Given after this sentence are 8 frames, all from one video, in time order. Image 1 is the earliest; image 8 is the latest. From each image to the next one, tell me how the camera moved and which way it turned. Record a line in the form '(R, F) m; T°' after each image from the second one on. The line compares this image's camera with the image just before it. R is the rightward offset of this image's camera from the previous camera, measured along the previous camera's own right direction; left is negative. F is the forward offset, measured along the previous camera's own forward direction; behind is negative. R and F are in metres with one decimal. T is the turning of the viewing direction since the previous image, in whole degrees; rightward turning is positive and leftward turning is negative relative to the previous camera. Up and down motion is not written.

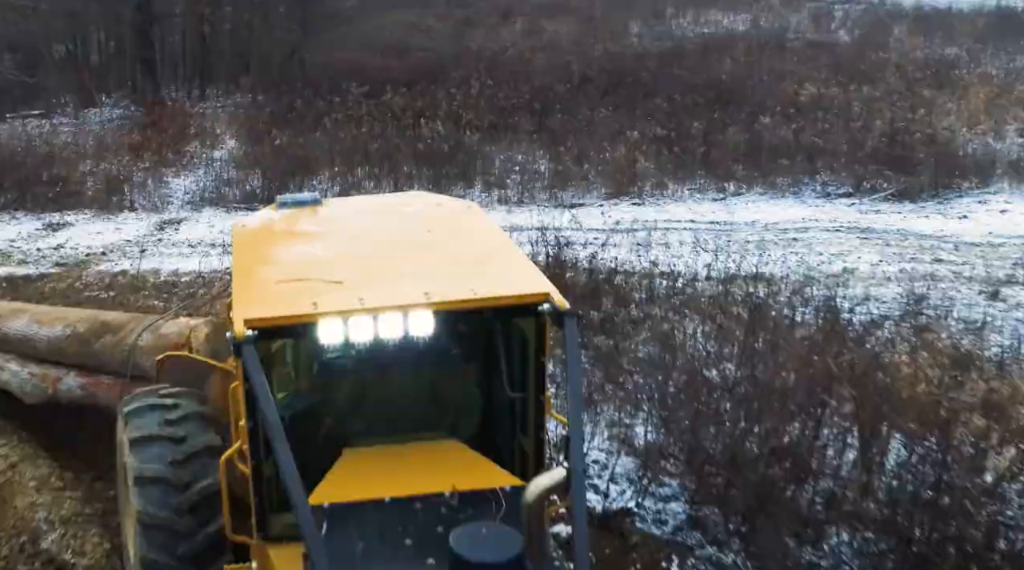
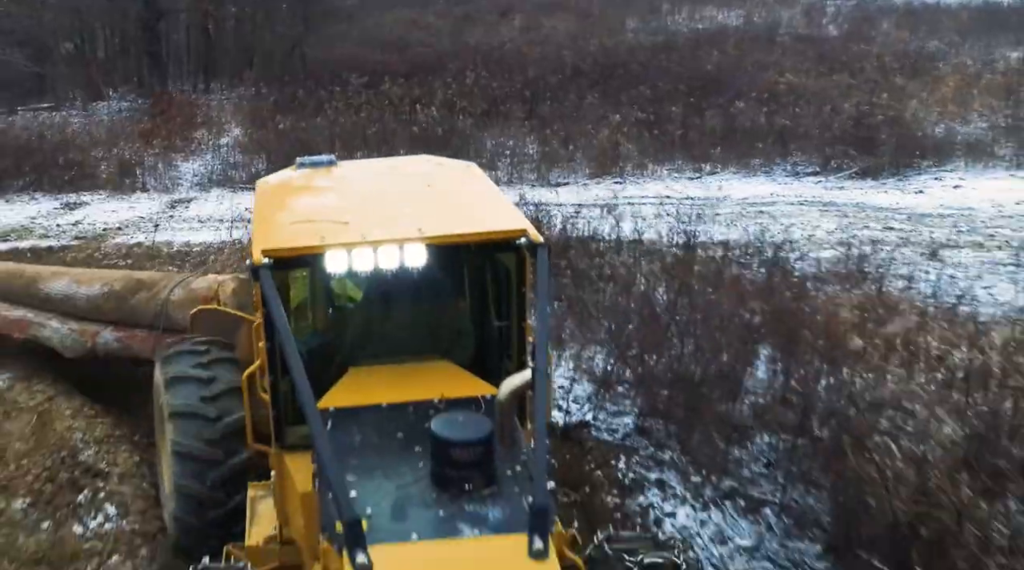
(+0.2, -1.0) m; 0°
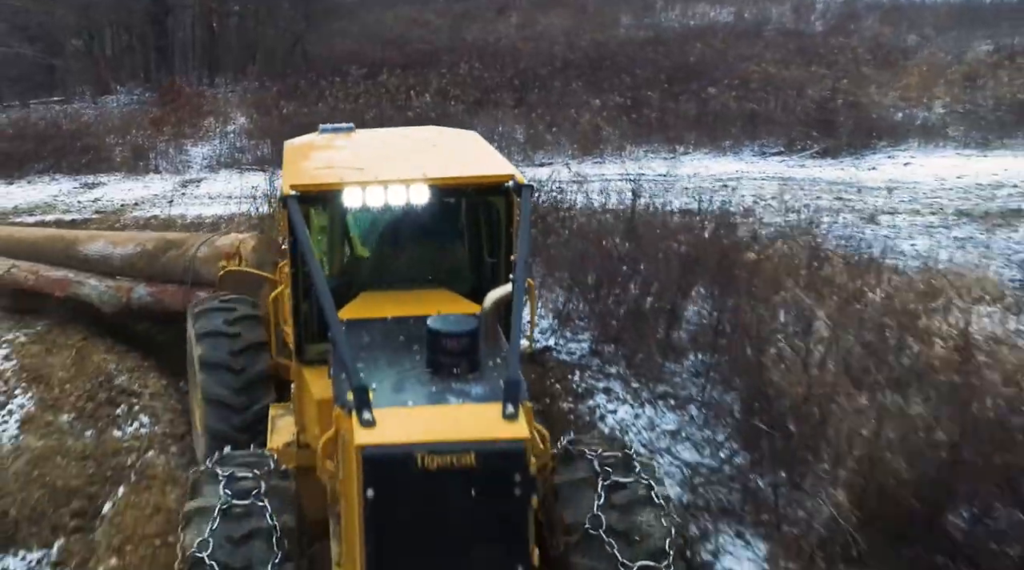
(+0.2, -1.3) m; 0°
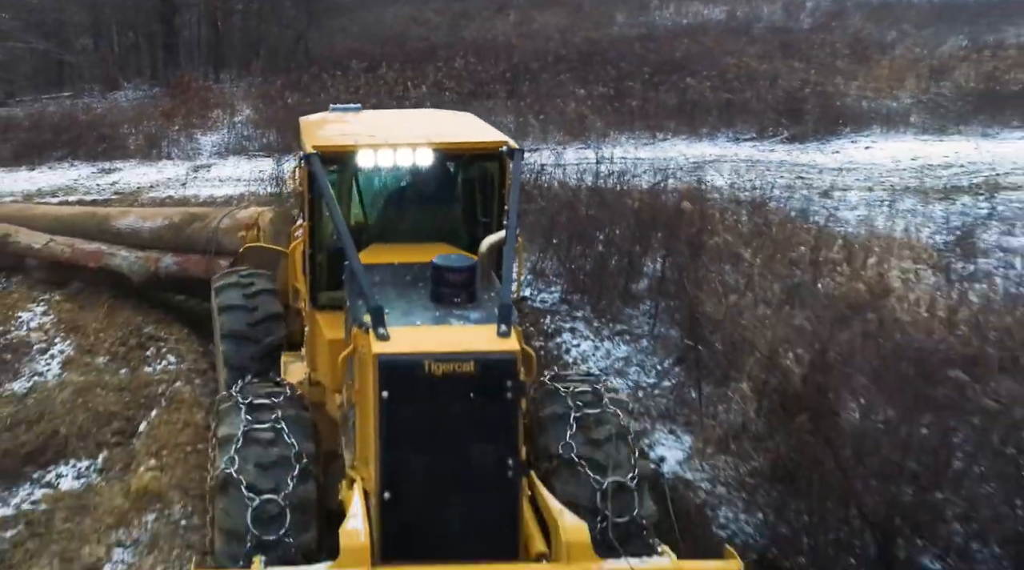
(+0.2, -1.2) m; 0°
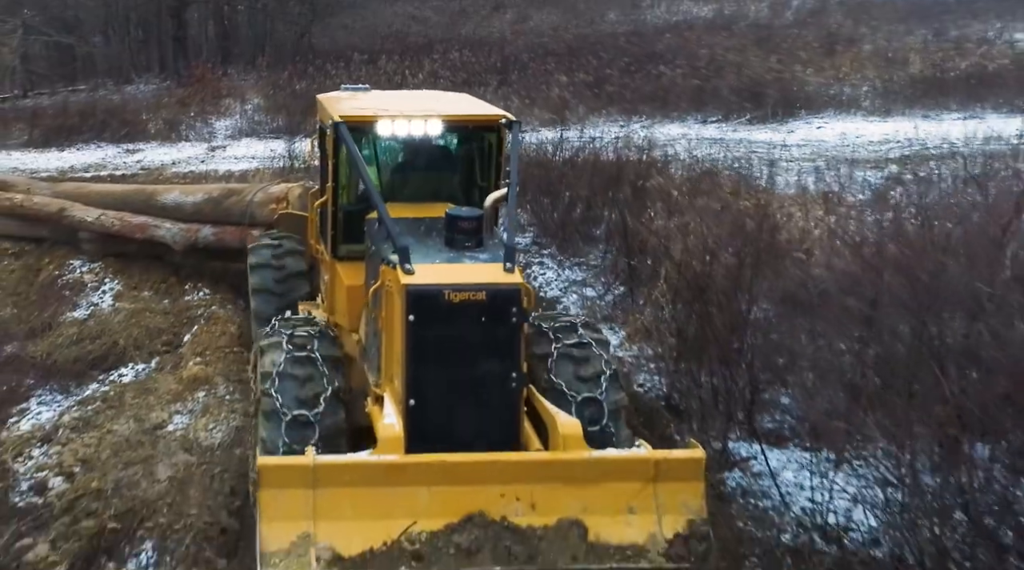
(+0.2, -1.9) m; 0°
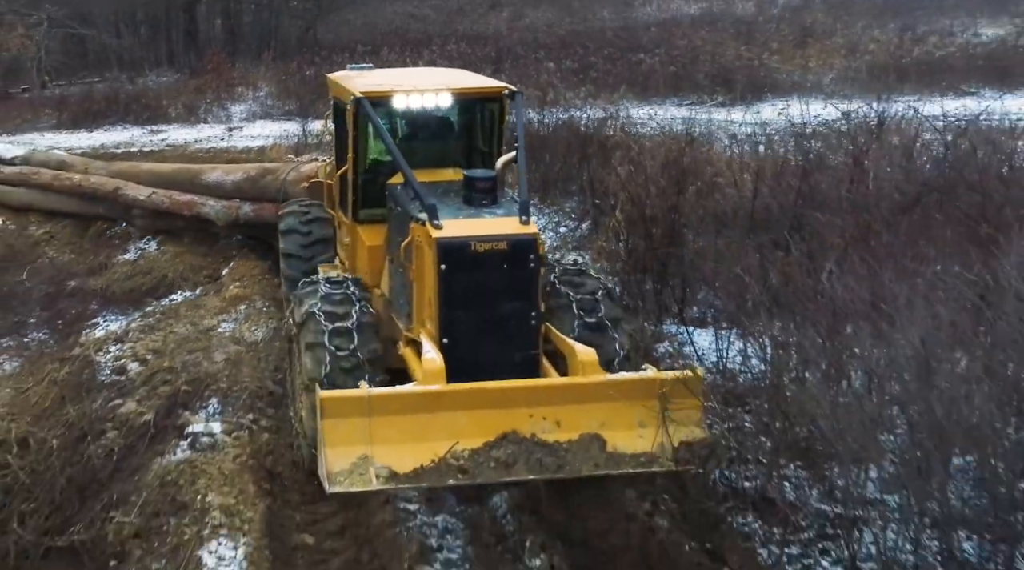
(+0.1, -2.0) m; 0°
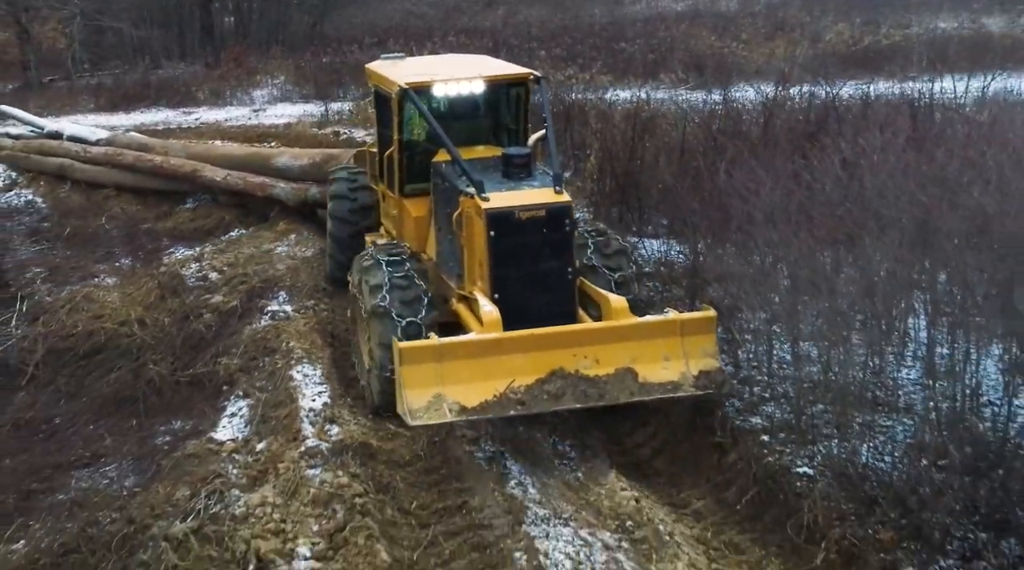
(0.0, -2.7) m; 0°
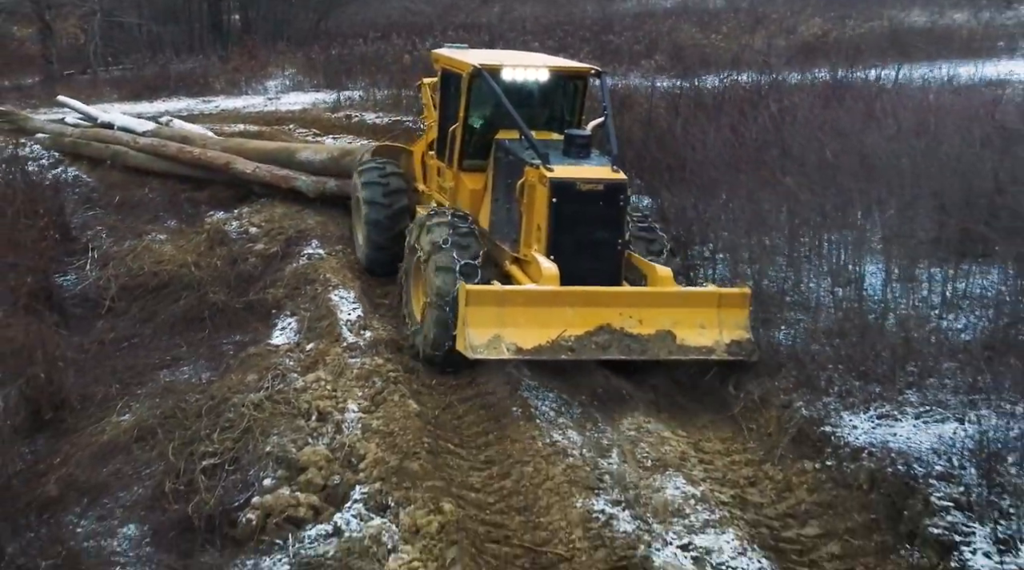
(0.0, -2.1) m; 0°
